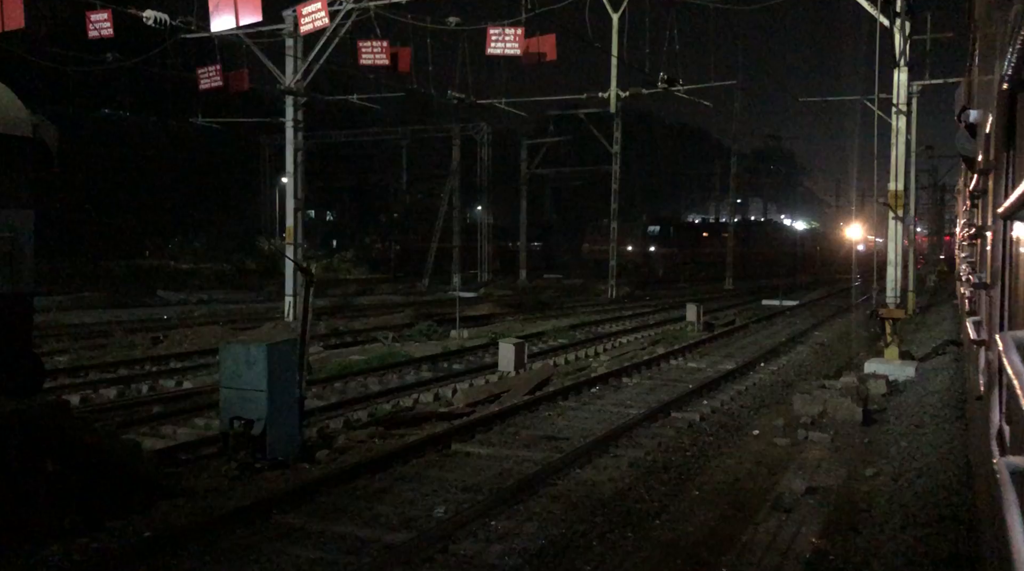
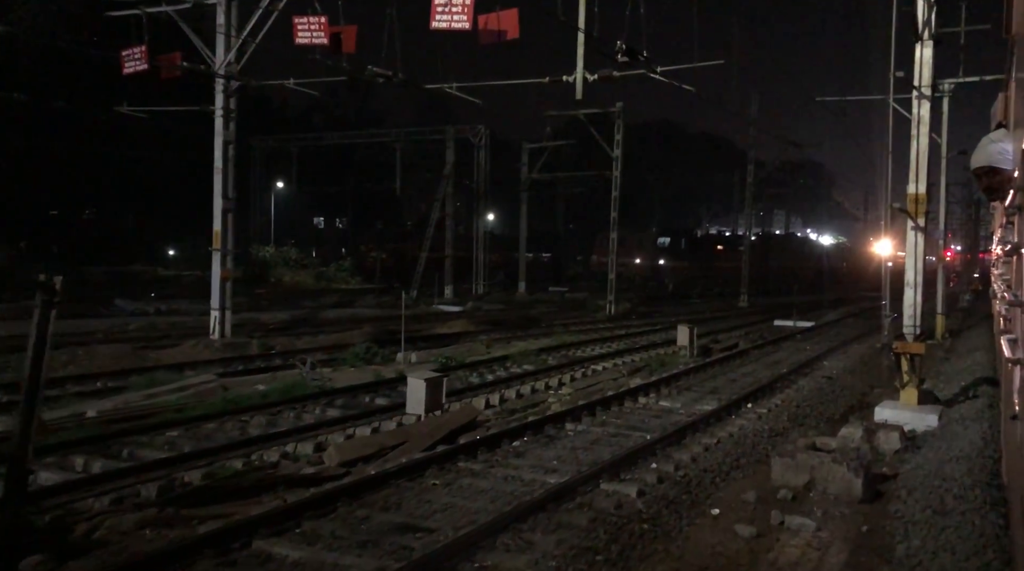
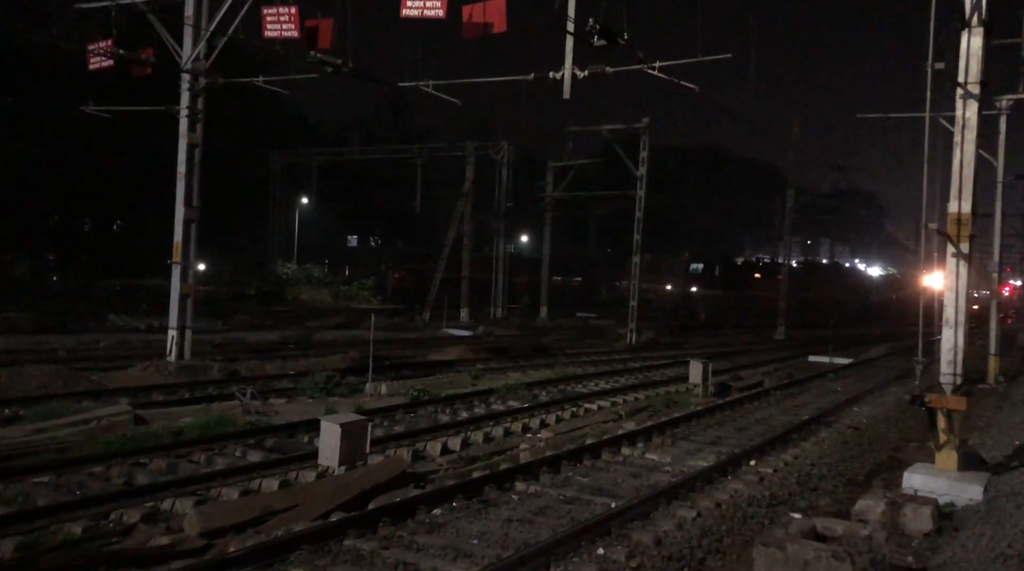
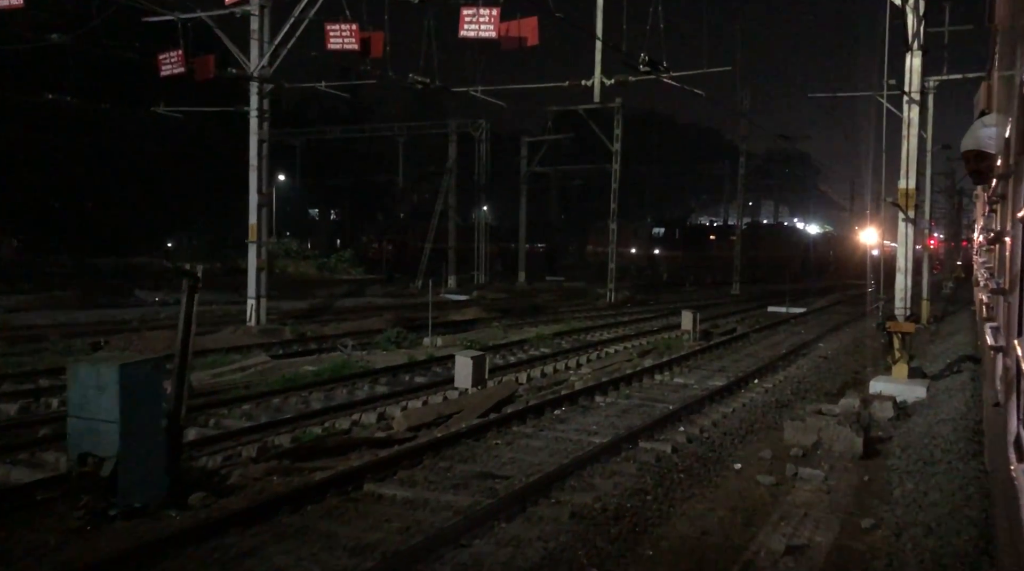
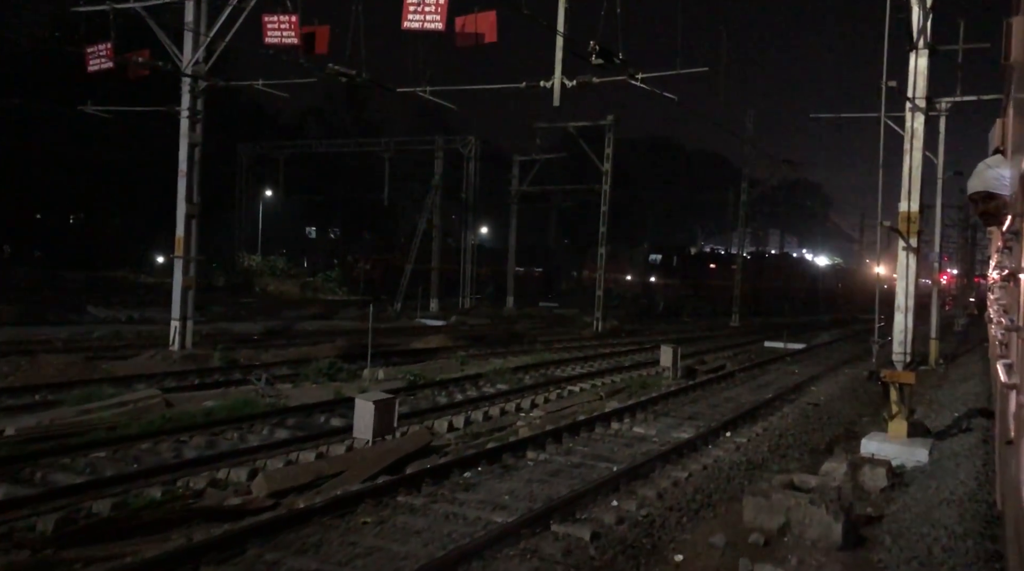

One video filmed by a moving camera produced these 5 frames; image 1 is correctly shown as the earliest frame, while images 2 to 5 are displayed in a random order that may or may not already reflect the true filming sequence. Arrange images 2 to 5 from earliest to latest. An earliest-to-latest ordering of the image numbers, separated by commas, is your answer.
4, 2, 5, 3
